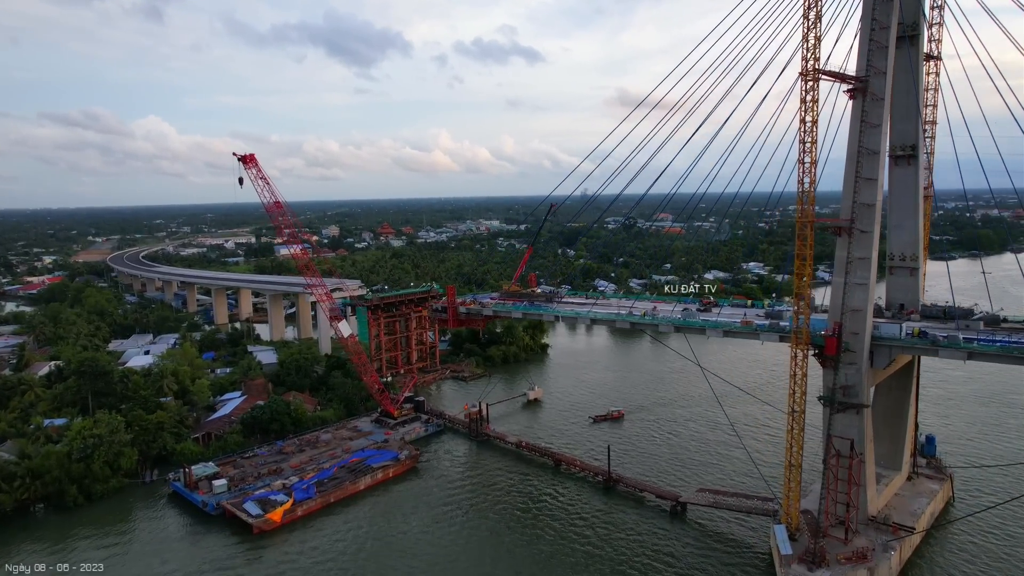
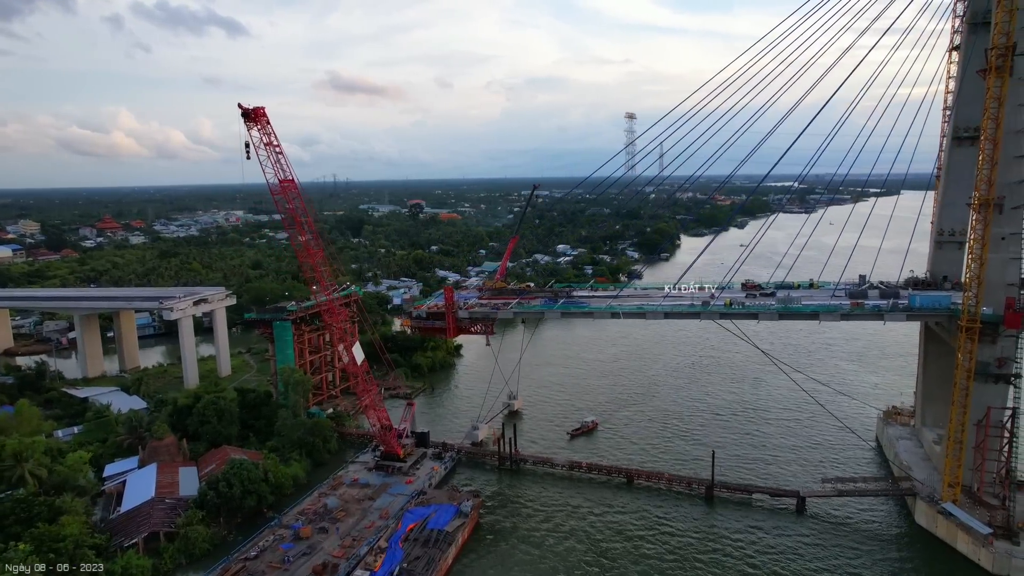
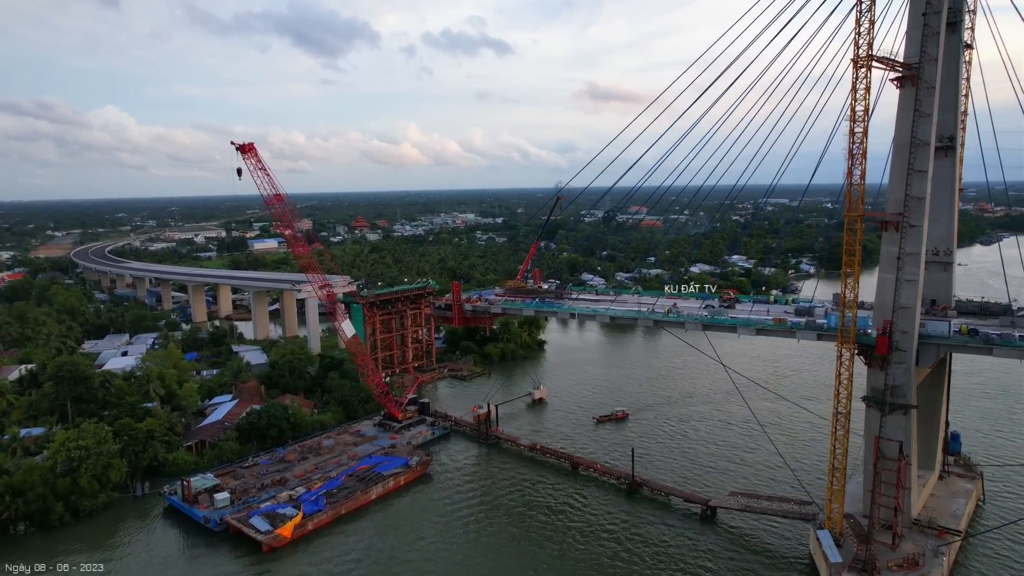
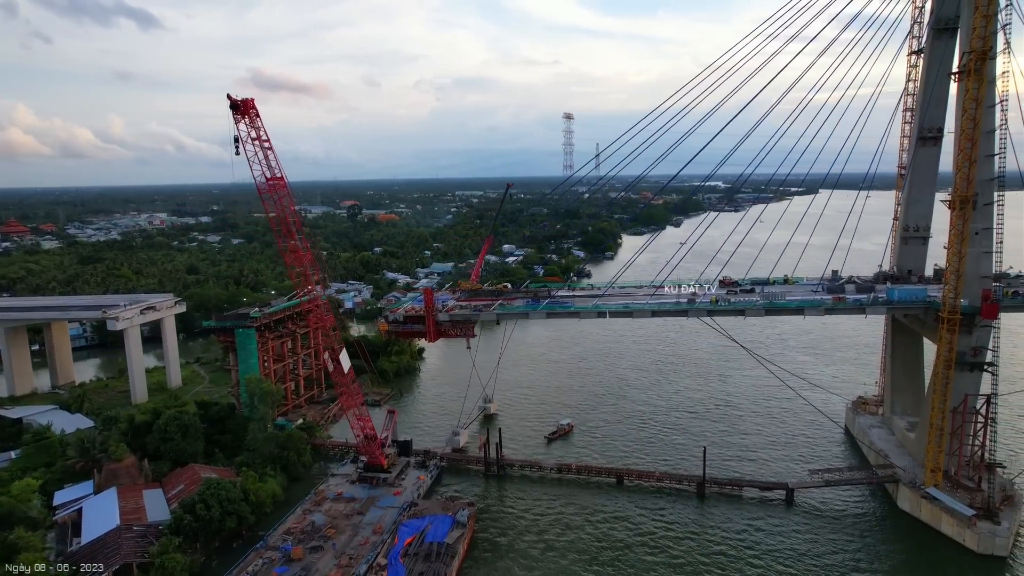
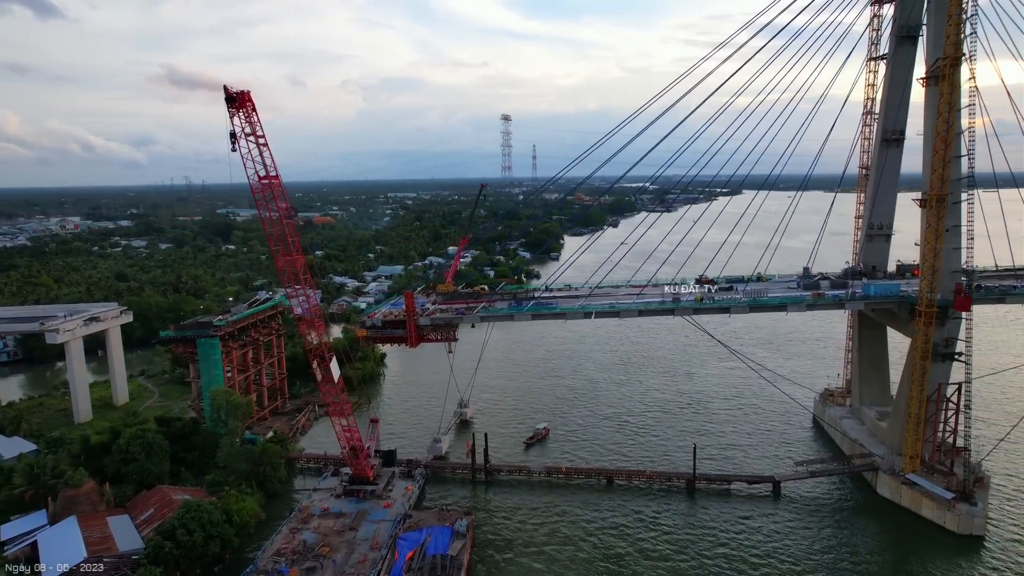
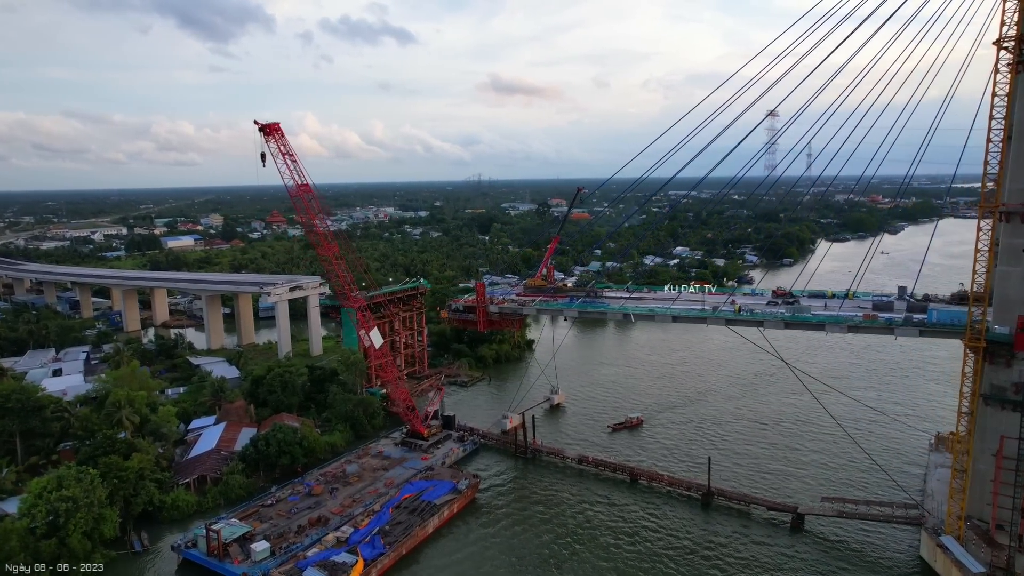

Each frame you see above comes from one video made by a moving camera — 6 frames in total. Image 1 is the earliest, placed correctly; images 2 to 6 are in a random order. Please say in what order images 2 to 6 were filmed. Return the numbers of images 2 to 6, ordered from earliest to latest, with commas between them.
3, 6, 2, 4, 5
